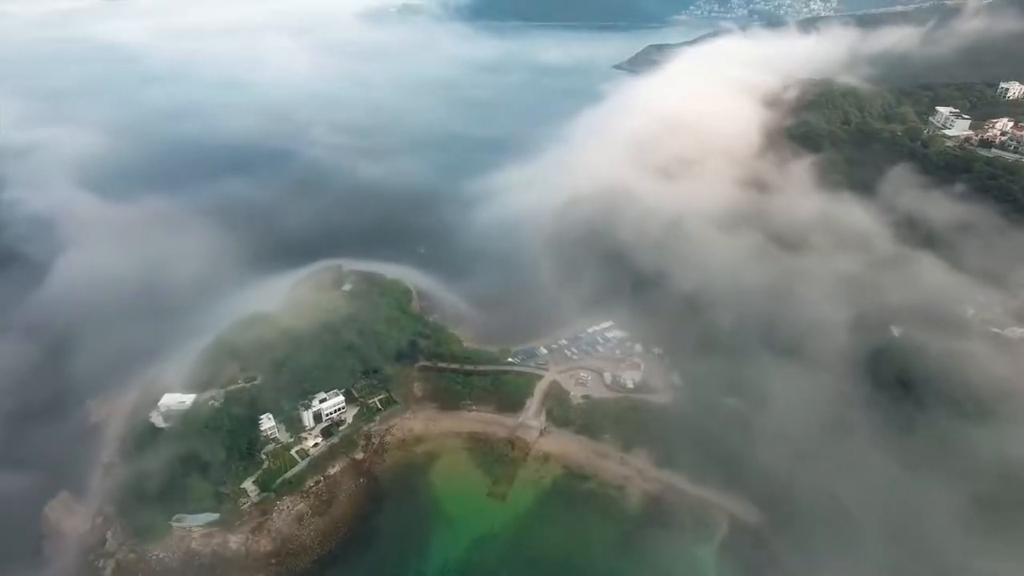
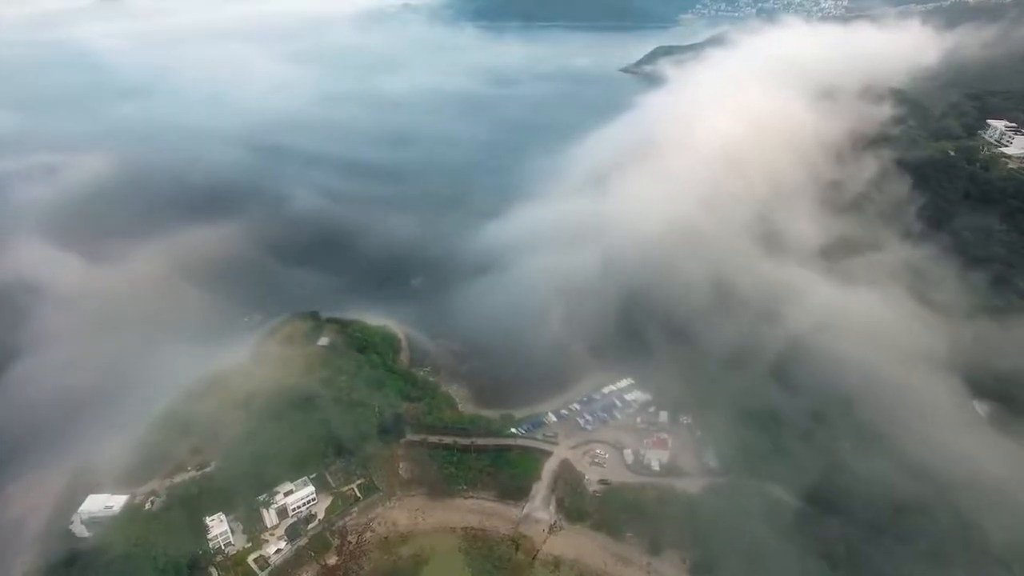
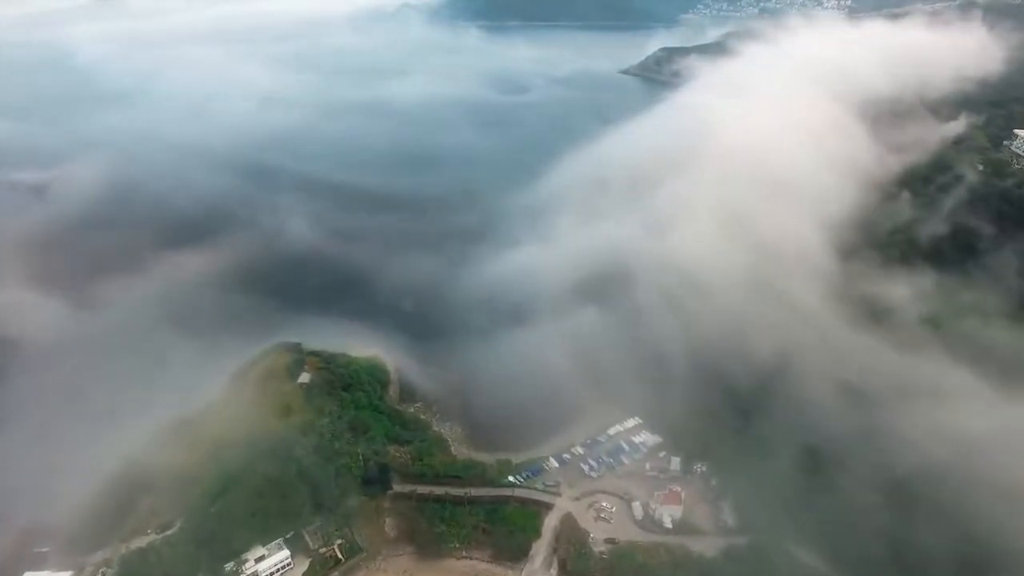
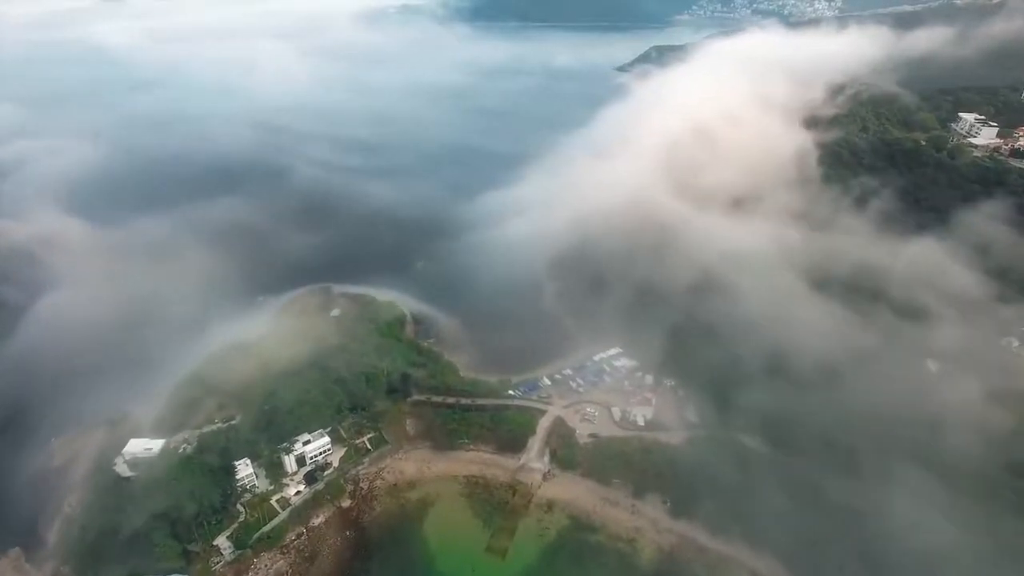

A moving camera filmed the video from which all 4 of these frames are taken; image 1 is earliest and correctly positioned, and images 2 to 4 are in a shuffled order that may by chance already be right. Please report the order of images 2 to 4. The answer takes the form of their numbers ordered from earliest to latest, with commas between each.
4, 2, 3
